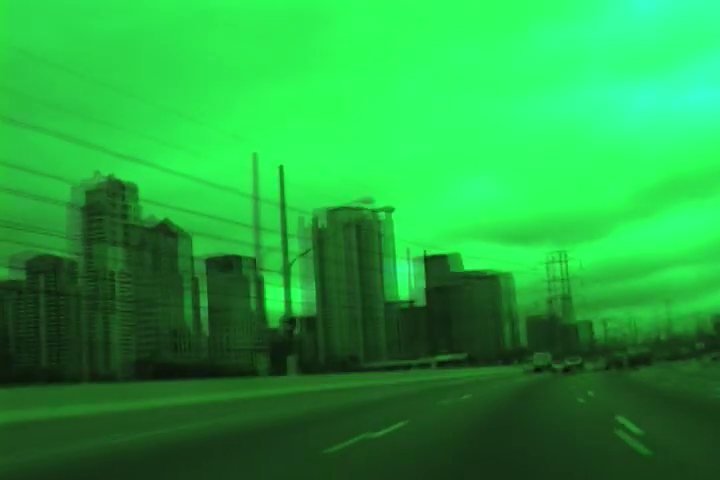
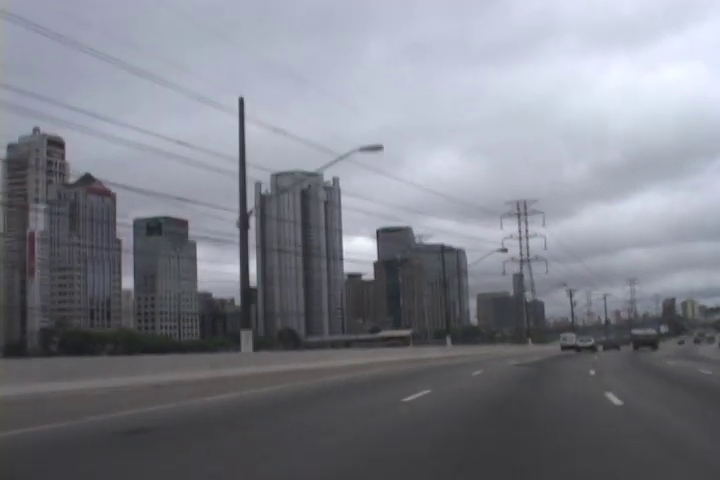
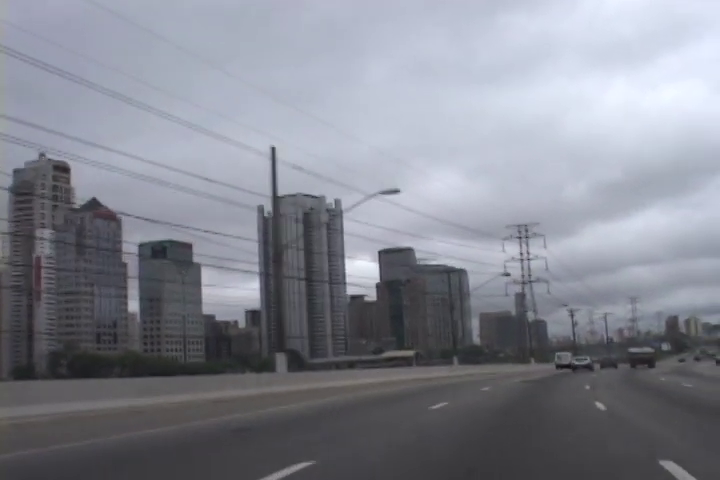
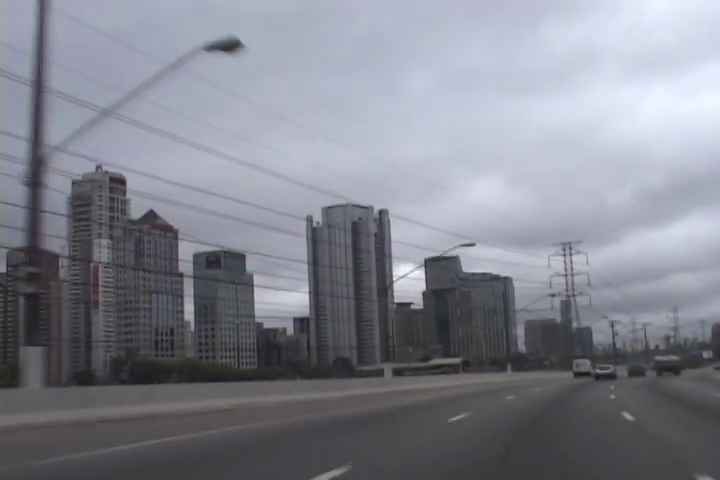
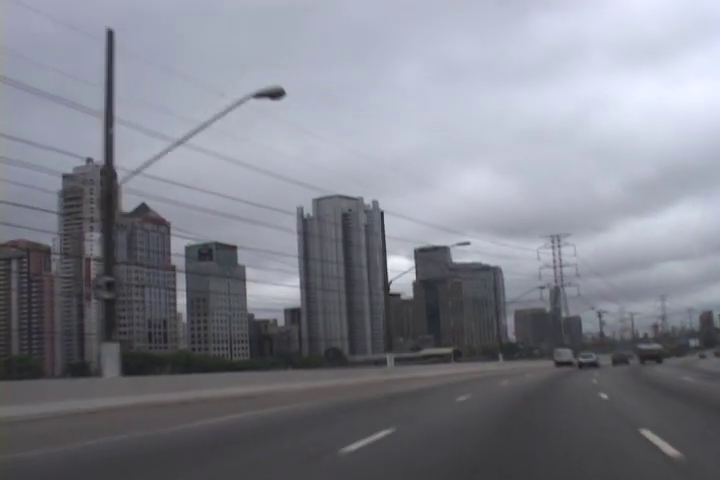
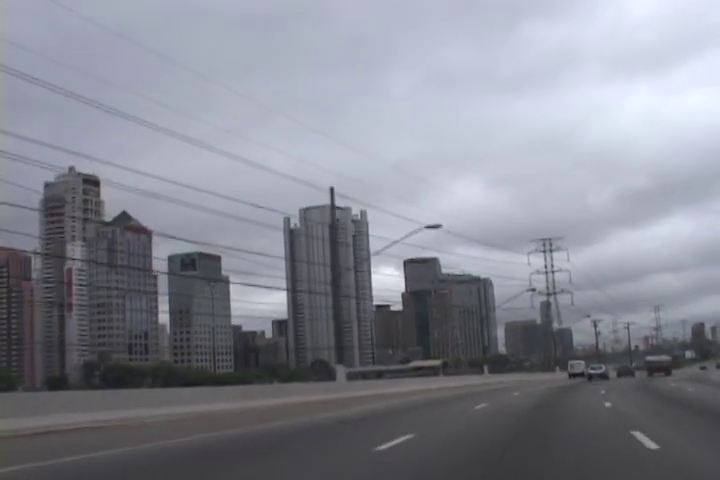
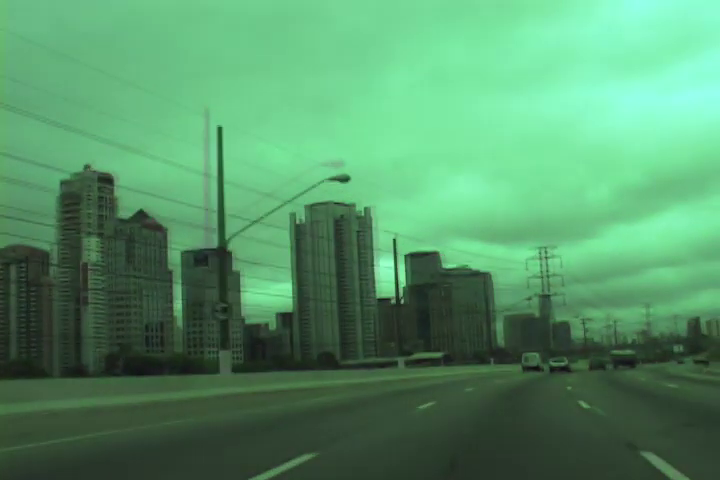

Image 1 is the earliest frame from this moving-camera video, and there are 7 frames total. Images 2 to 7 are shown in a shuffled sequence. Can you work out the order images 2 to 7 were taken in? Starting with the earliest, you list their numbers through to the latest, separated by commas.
7, 5, 4, 6, 3, 2
